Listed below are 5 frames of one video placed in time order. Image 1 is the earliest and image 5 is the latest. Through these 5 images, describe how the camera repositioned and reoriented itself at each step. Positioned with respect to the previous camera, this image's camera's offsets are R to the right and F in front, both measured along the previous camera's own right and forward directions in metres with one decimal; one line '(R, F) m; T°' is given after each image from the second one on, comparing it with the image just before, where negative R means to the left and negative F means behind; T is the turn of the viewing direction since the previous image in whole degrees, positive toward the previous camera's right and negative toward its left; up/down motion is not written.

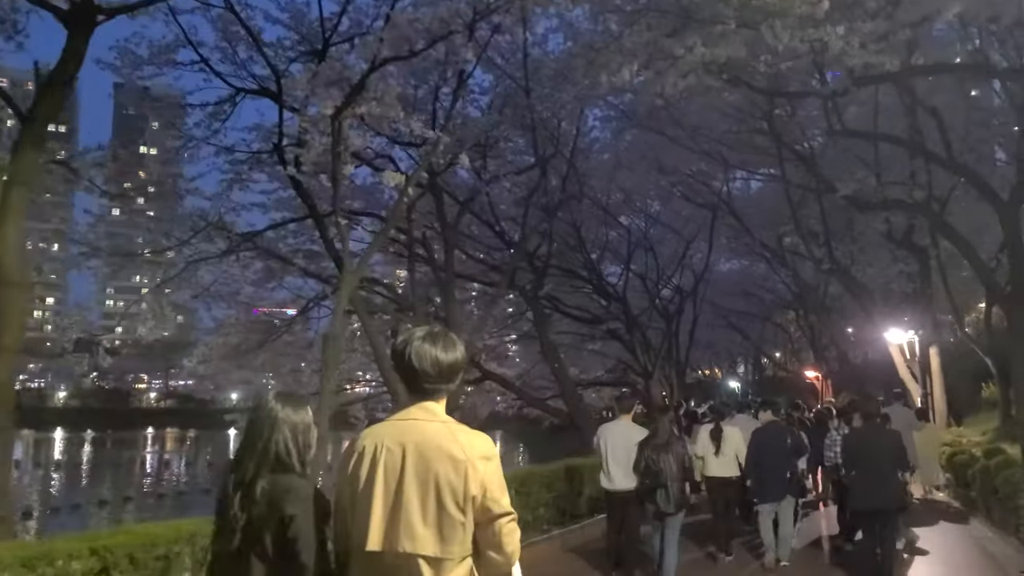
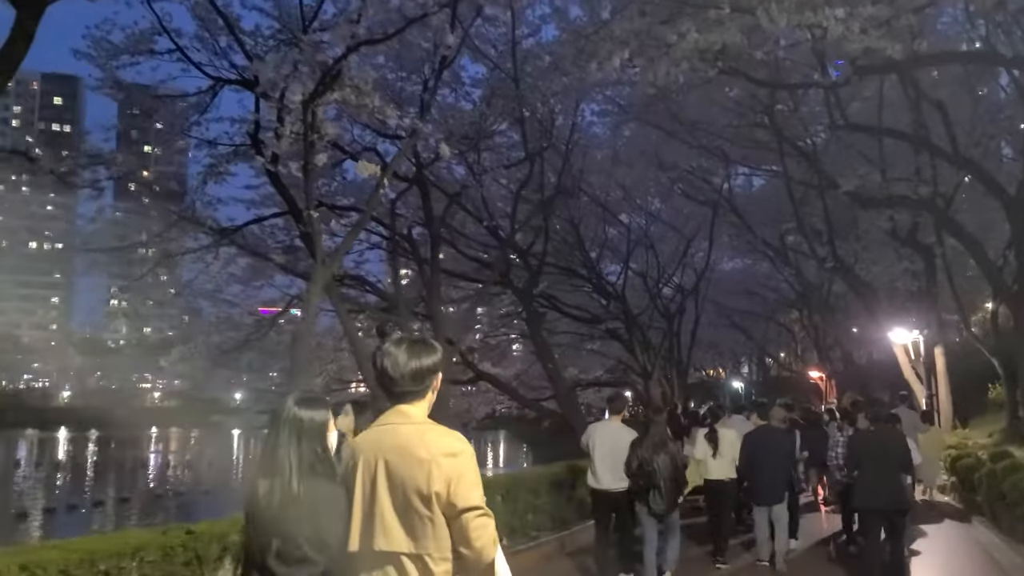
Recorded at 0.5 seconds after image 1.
(+0.1, +0.3) m; 0°
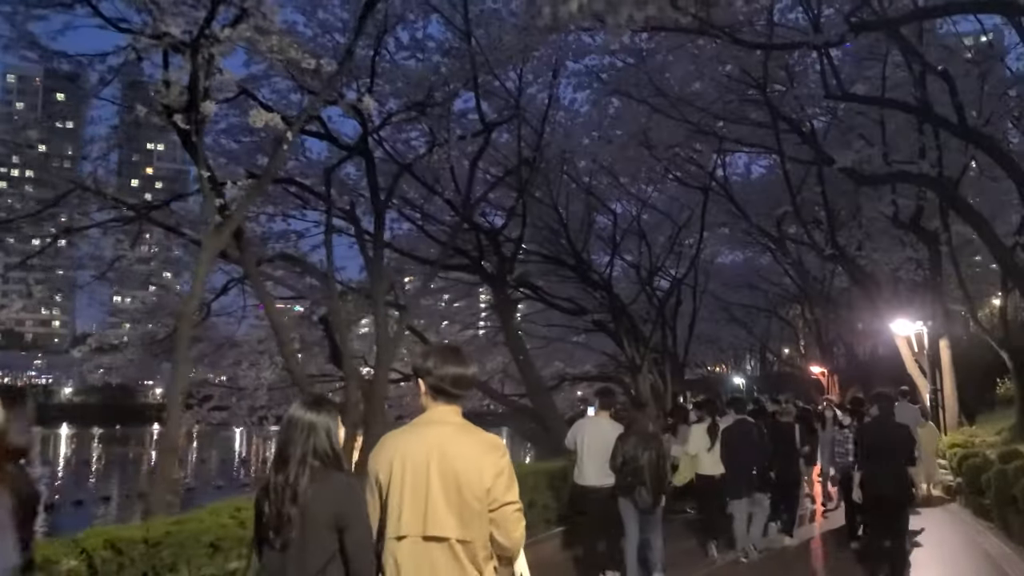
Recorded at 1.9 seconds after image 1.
(+0.4, +0.8) m; 0°
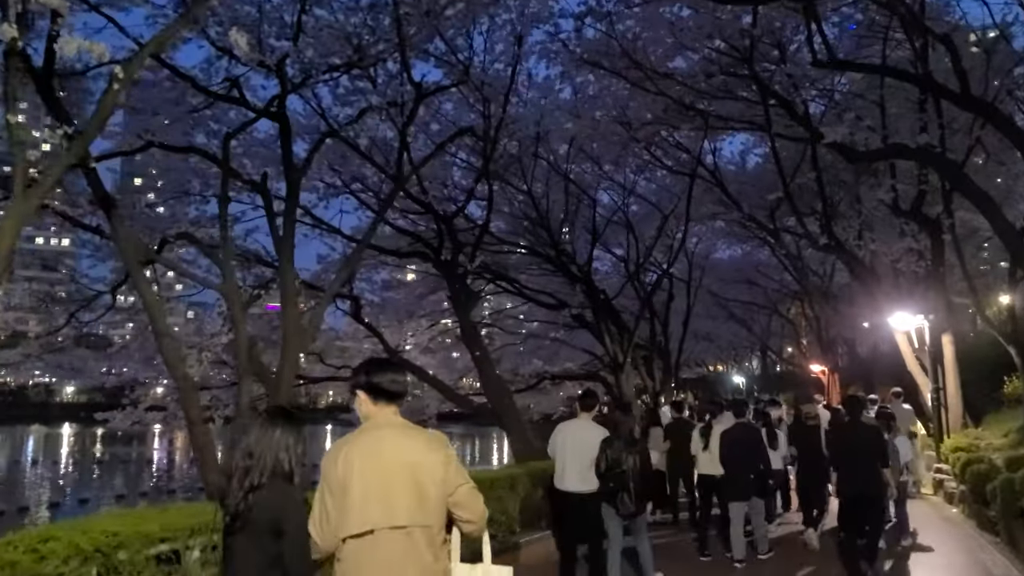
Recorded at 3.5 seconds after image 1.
(+0.5, +0.9) m; 0°
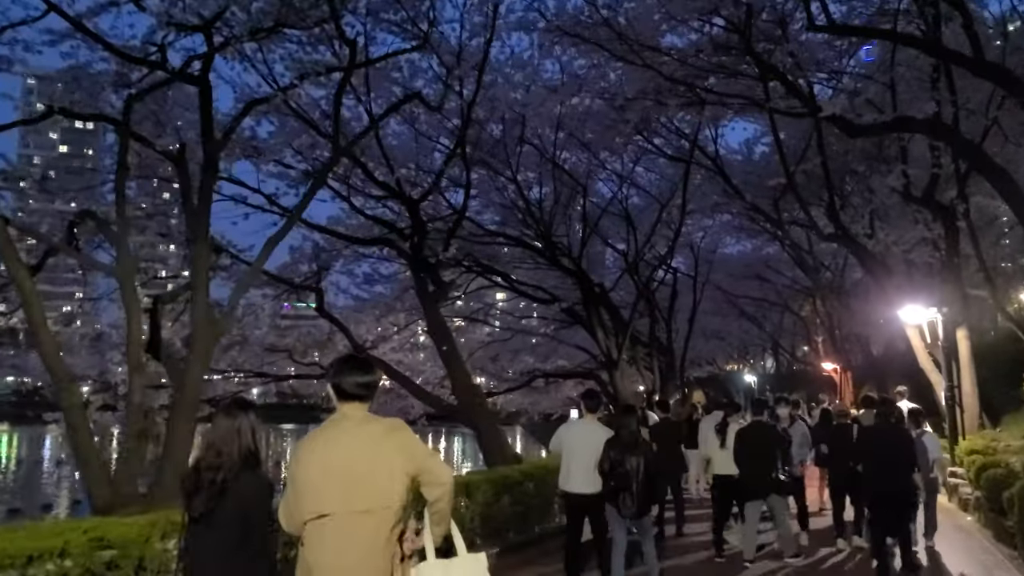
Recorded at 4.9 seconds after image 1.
(+0.4, +0.8) m; -1°
